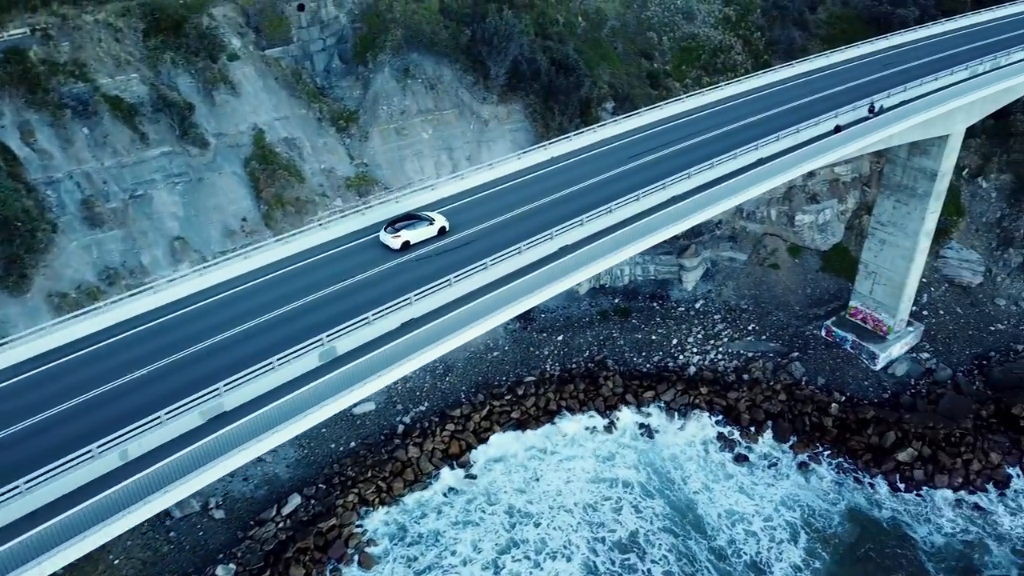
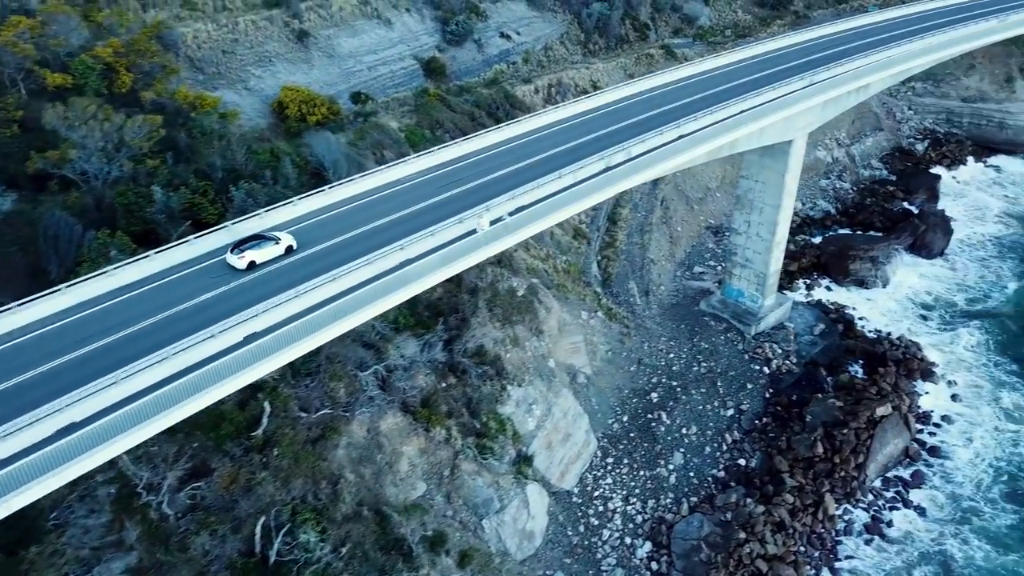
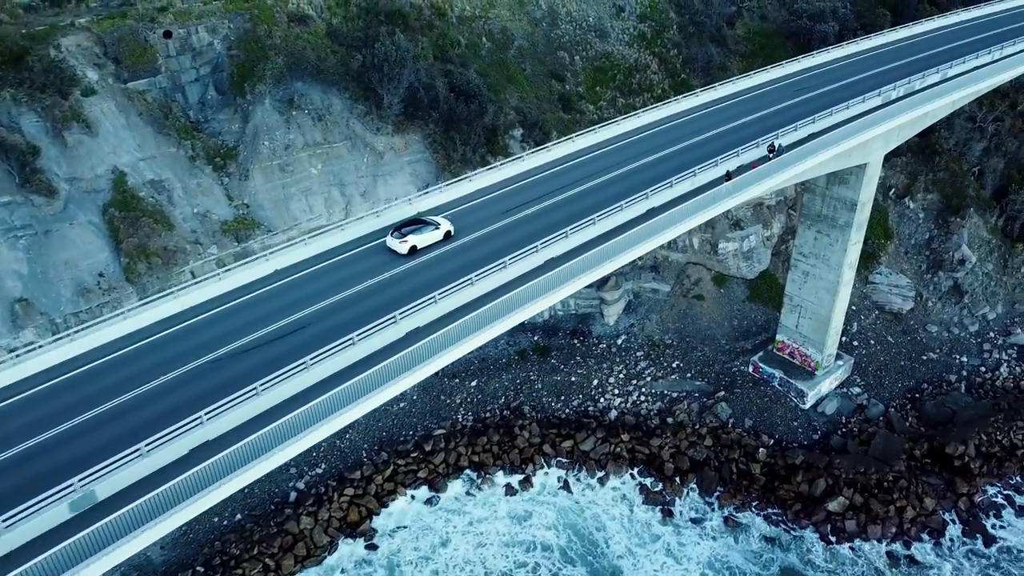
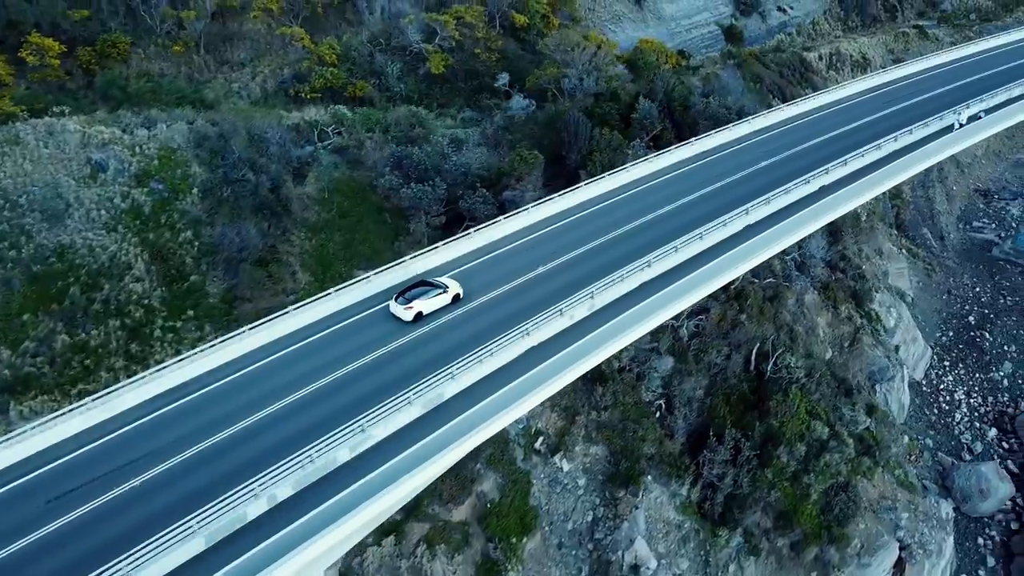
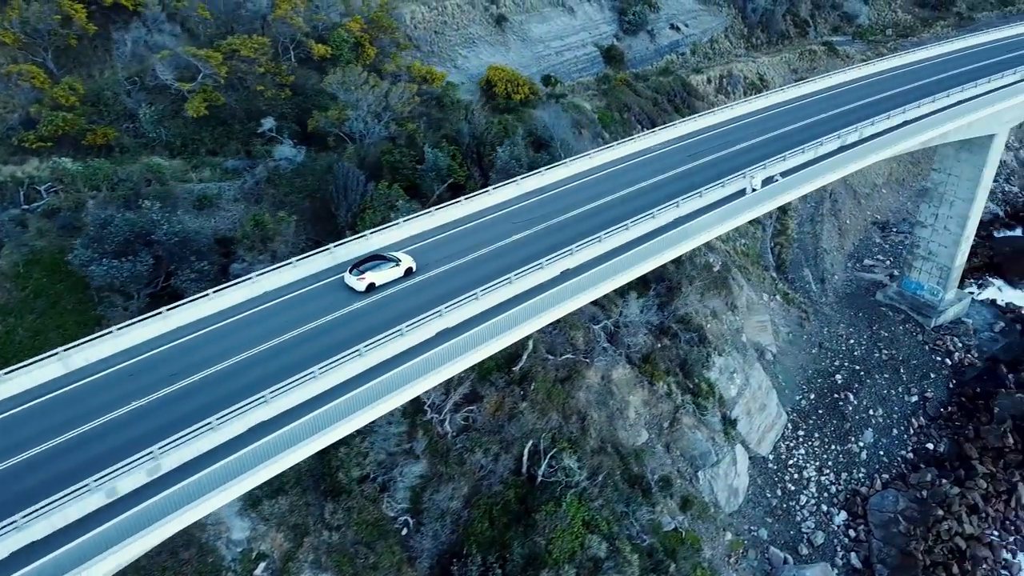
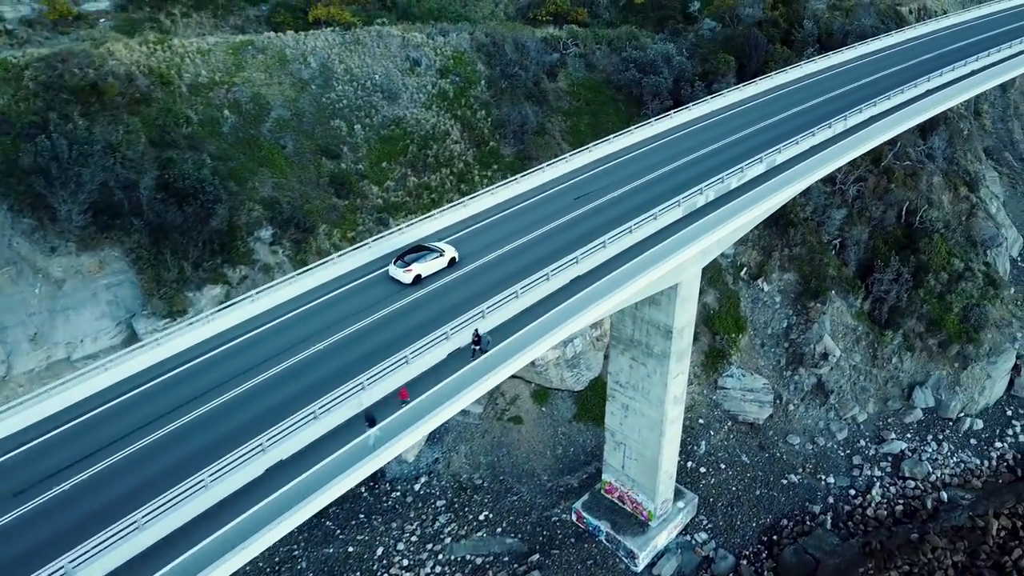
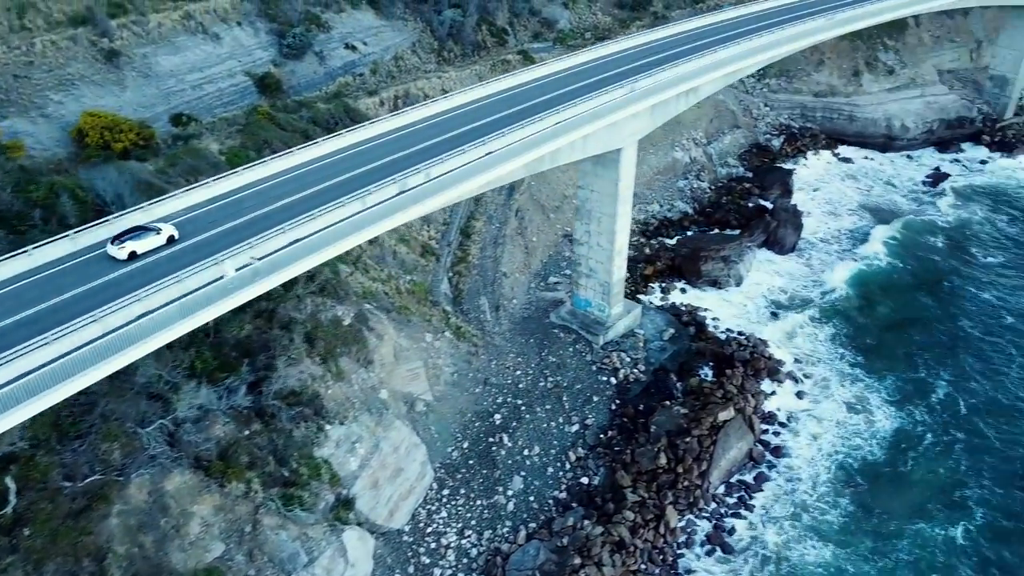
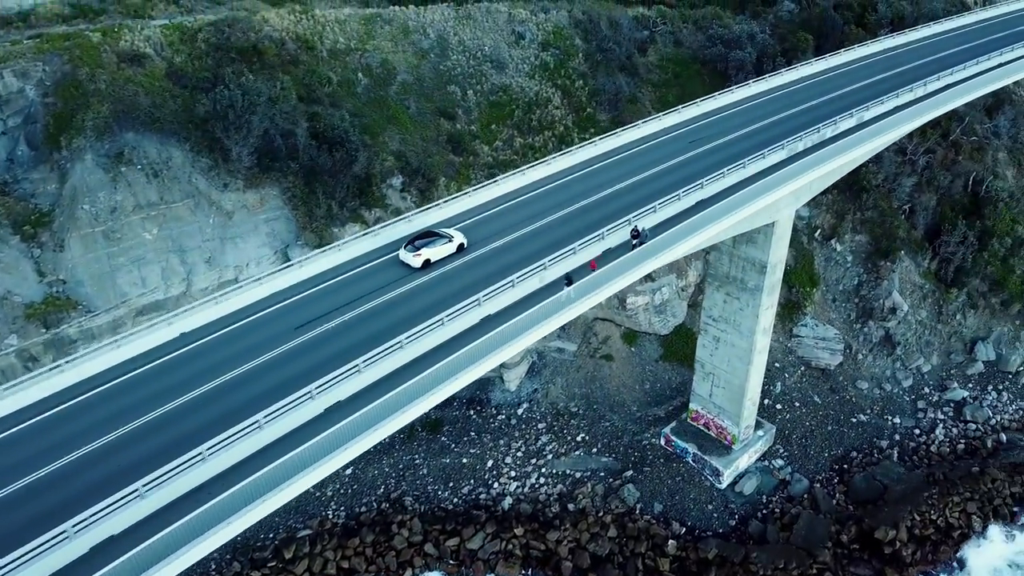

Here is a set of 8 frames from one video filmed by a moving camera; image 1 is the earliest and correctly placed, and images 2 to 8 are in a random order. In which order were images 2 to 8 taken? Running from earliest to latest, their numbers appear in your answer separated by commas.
3, 8, 6, 4, 5, 2, 7
